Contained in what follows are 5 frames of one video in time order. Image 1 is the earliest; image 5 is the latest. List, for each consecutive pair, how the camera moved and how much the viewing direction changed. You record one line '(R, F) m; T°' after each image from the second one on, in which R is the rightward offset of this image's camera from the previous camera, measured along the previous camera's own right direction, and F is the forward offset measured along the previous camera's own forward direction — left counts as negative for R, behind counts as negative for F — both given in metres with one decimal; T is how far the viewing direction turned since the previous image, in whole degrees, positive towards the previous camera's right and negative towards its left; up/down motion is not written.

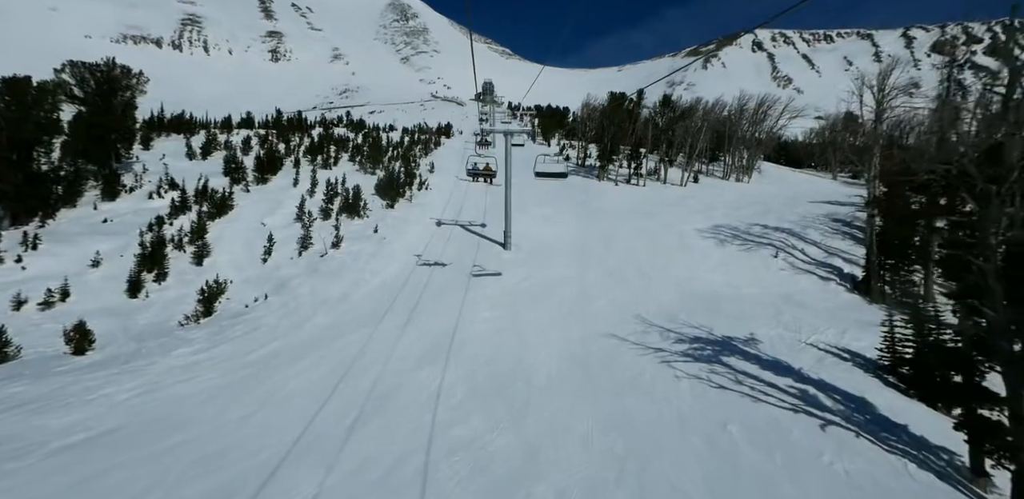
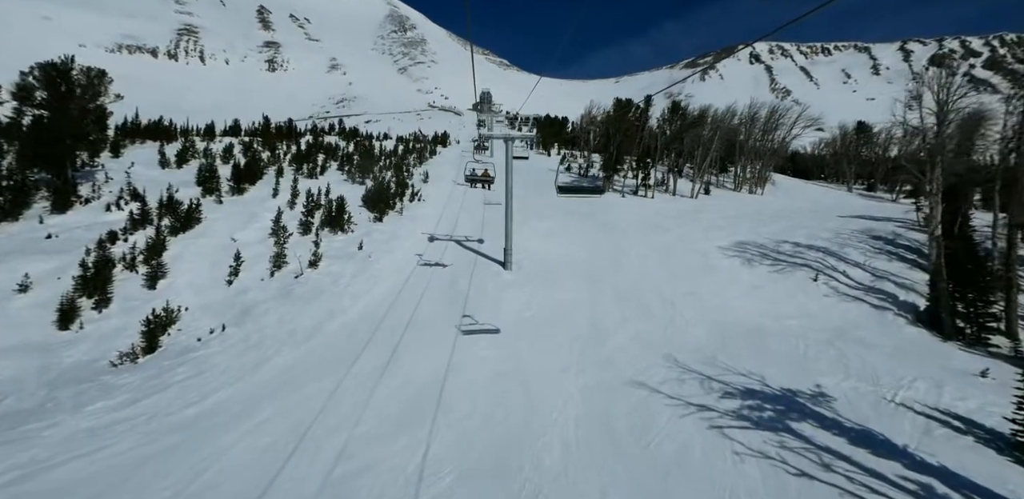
(-0.1, +1.4) m; 0°
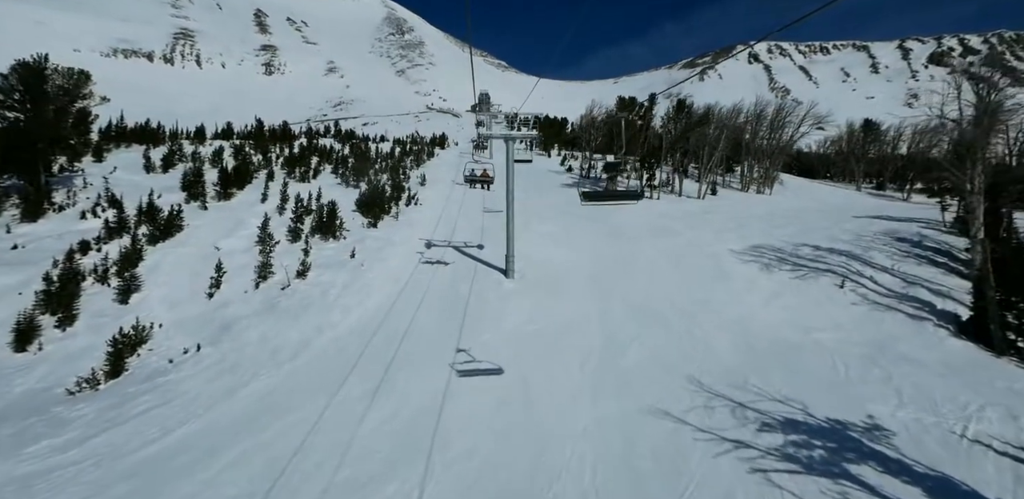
(0.0, +0.7) m; 0°
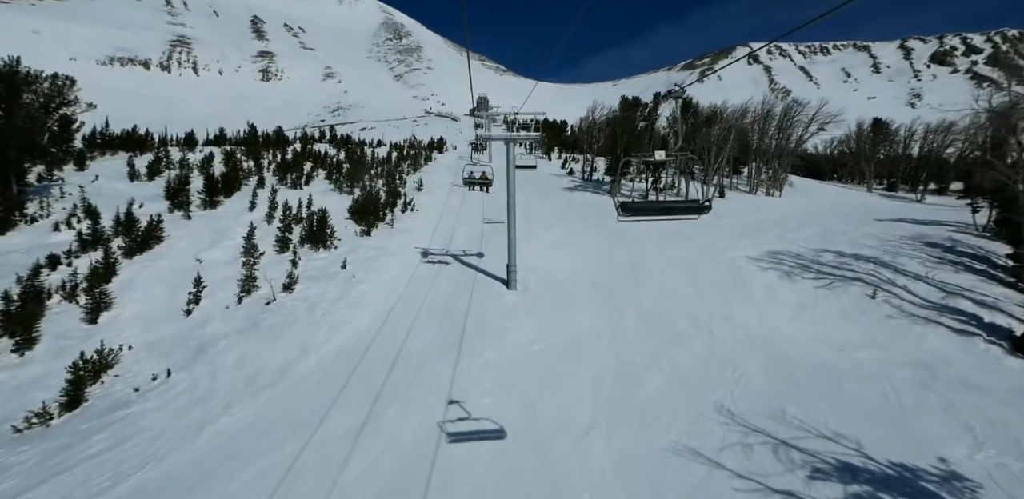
(0.0, +0.7) m; 0°
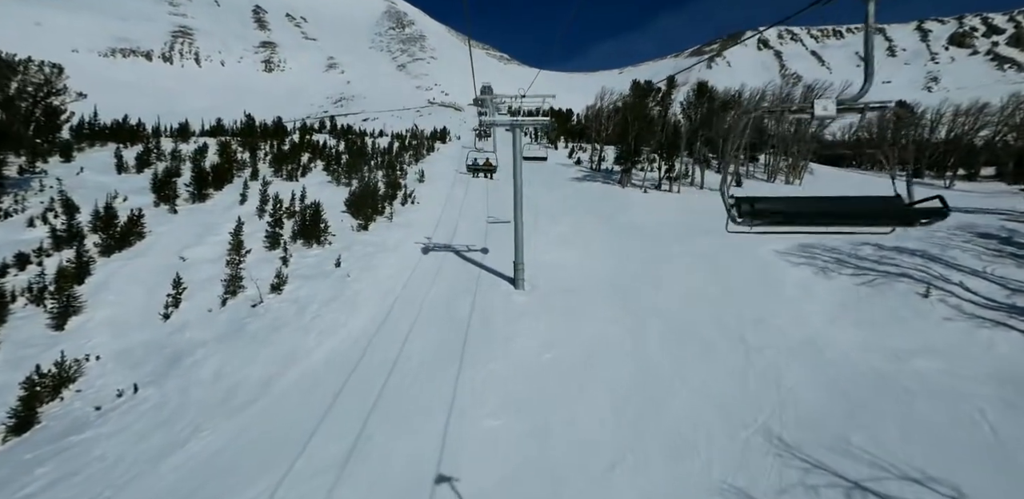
(0.0, +0.8) m; -1°
